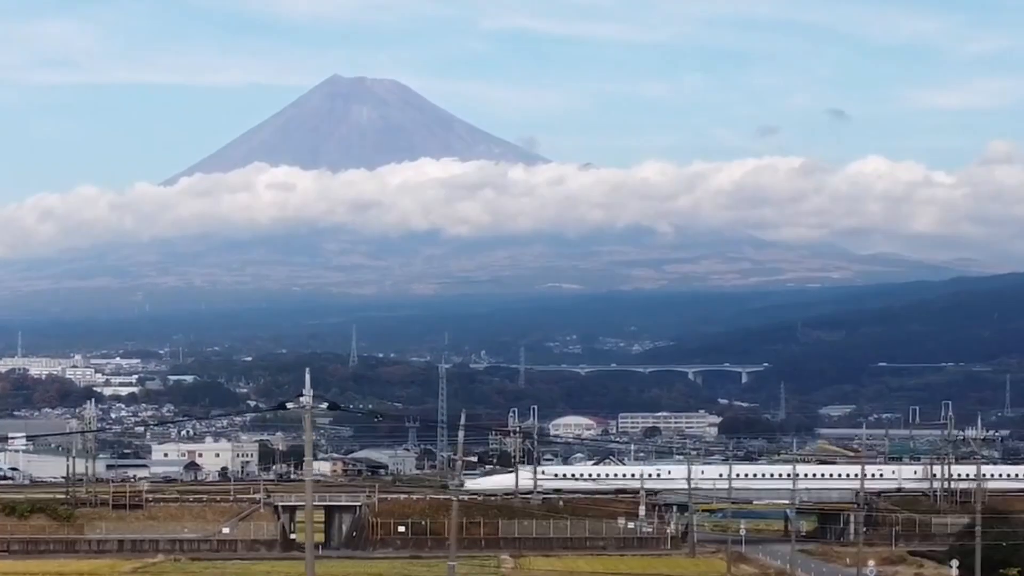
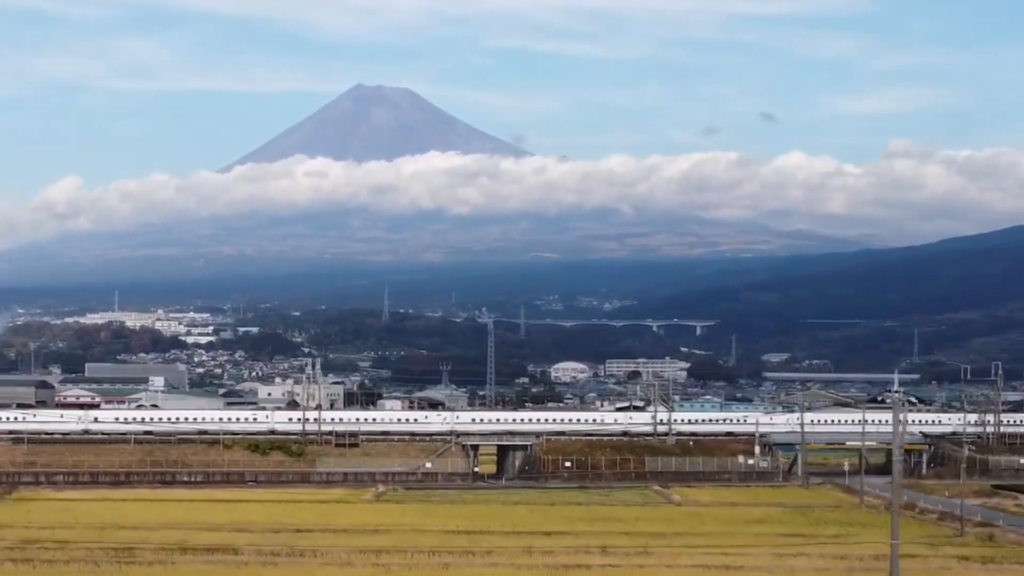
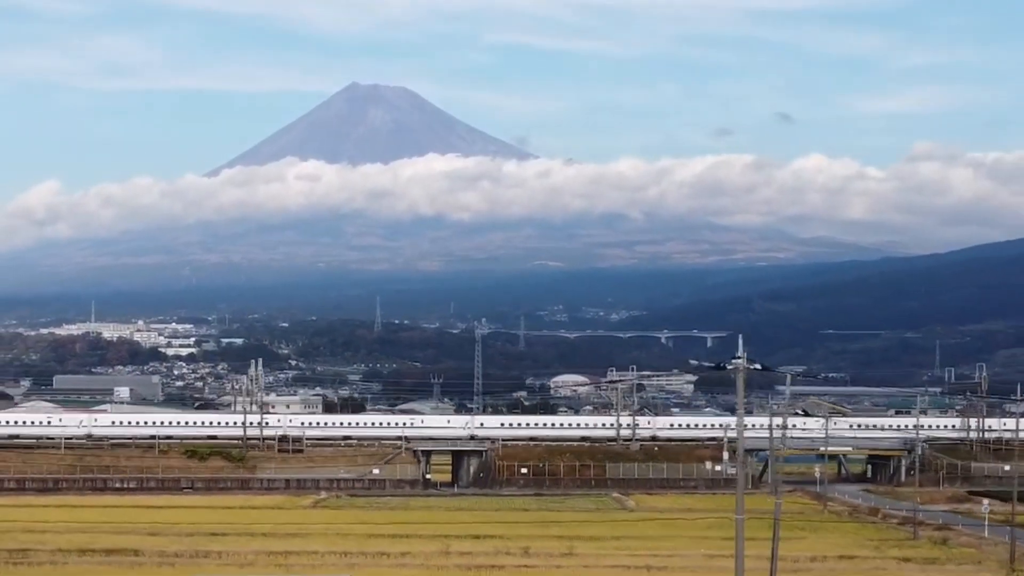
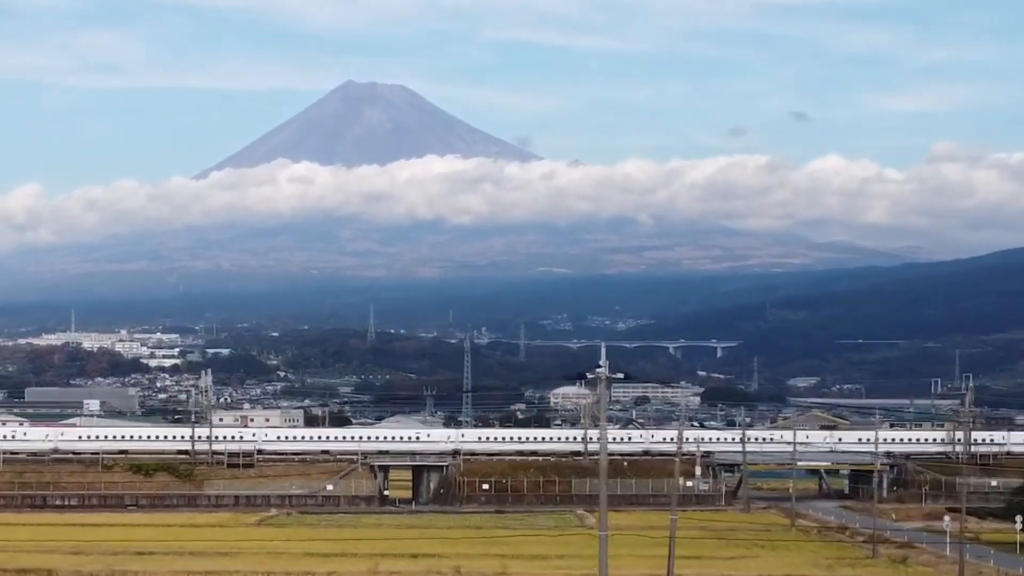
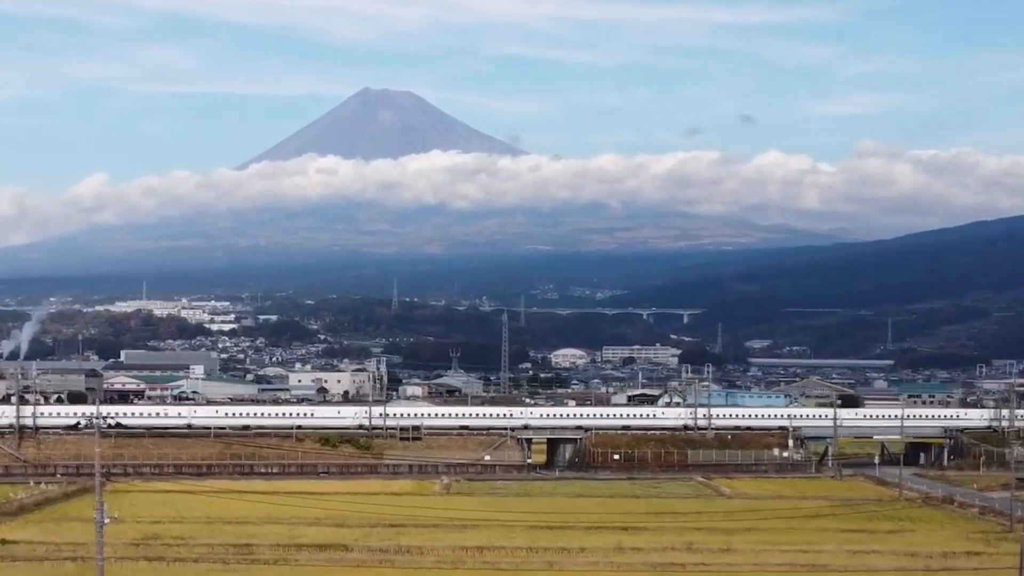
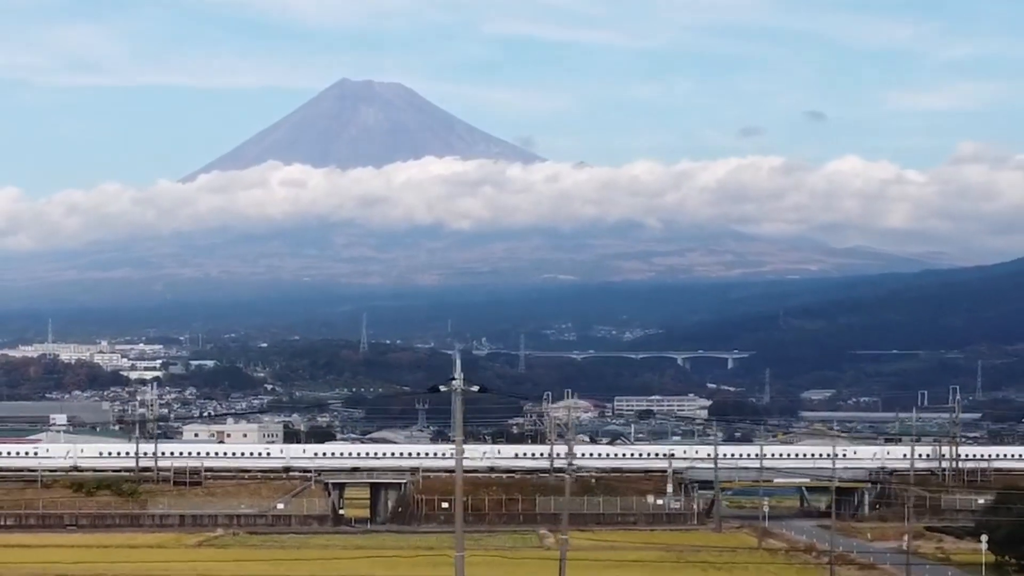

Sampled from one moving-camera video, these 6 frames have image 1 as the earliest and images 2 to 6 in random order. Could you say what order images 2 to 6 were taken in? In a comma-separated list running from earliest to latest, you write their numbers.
6, 4, 3, 2, 5
